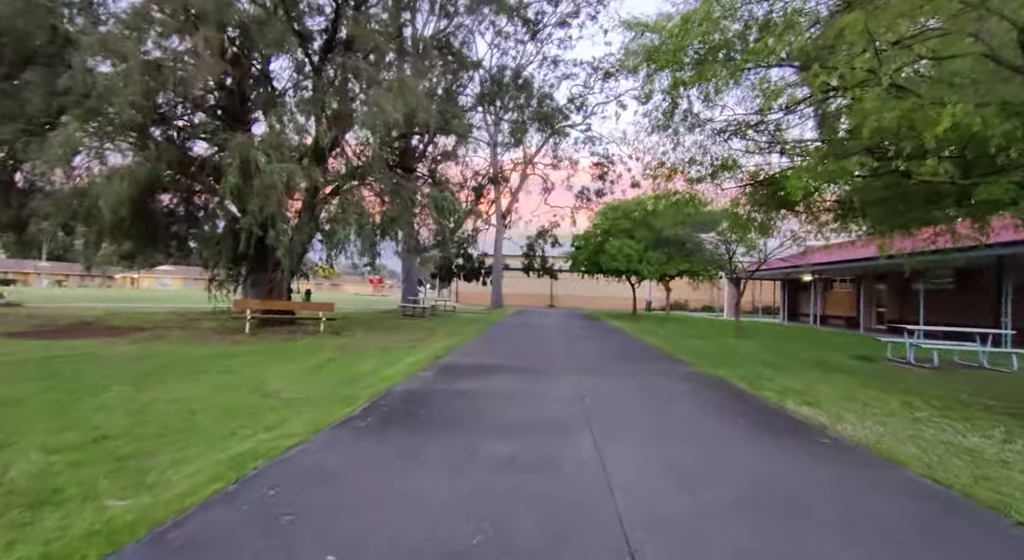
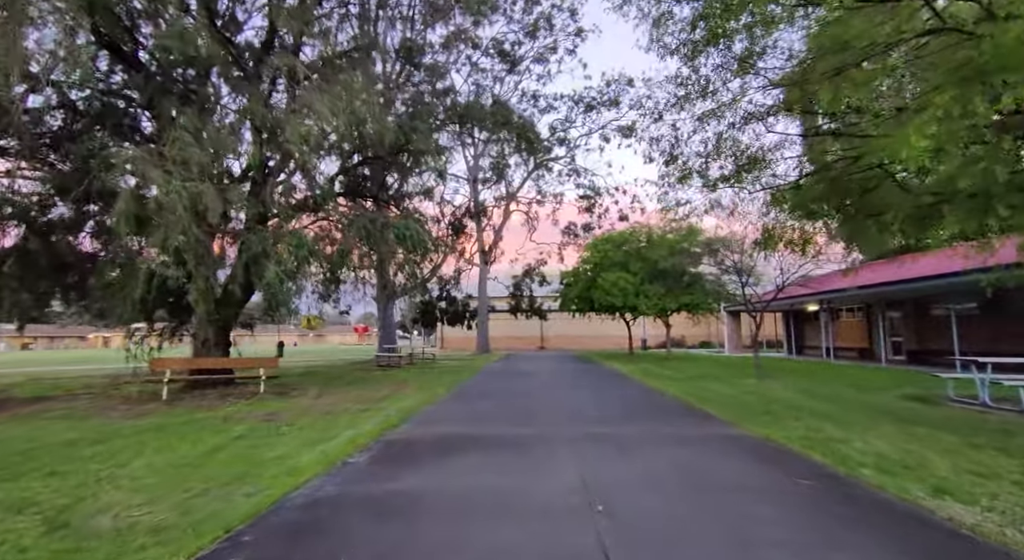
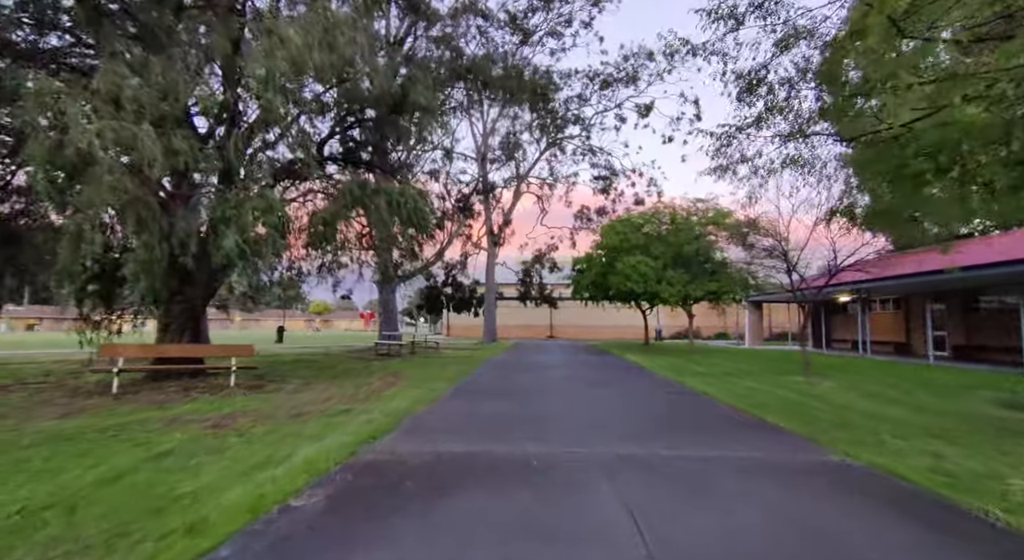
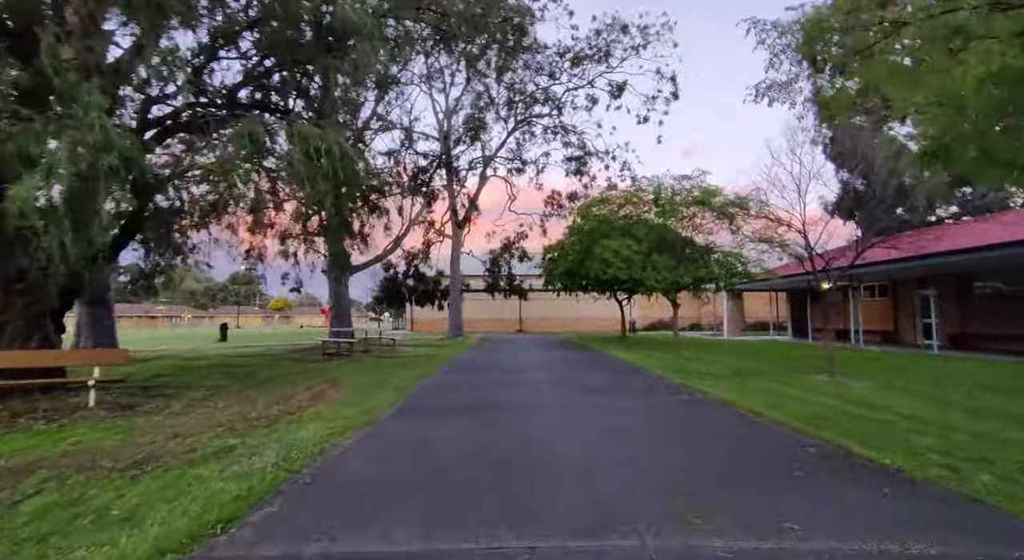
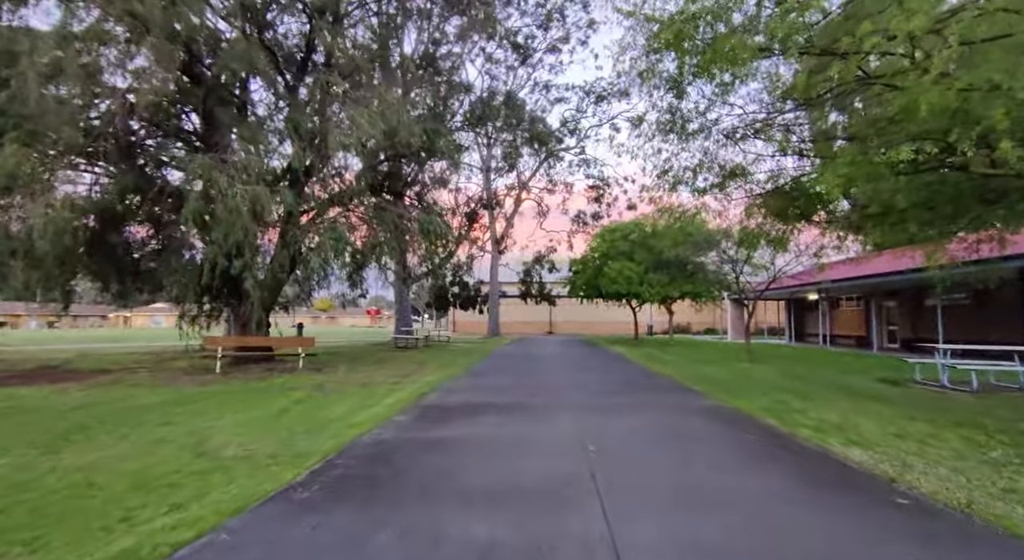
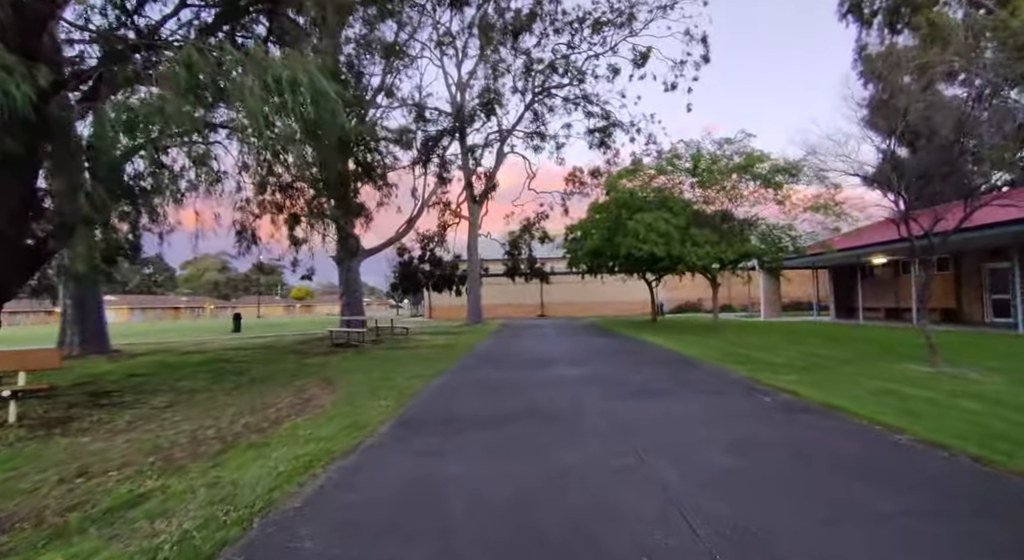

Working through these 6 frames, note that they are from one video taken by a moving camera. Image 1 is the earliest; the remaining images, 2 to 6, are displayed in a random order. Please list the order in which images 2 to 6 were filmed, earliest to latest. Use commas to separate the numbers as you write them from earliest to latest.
5, 2, 3, 4, 6
